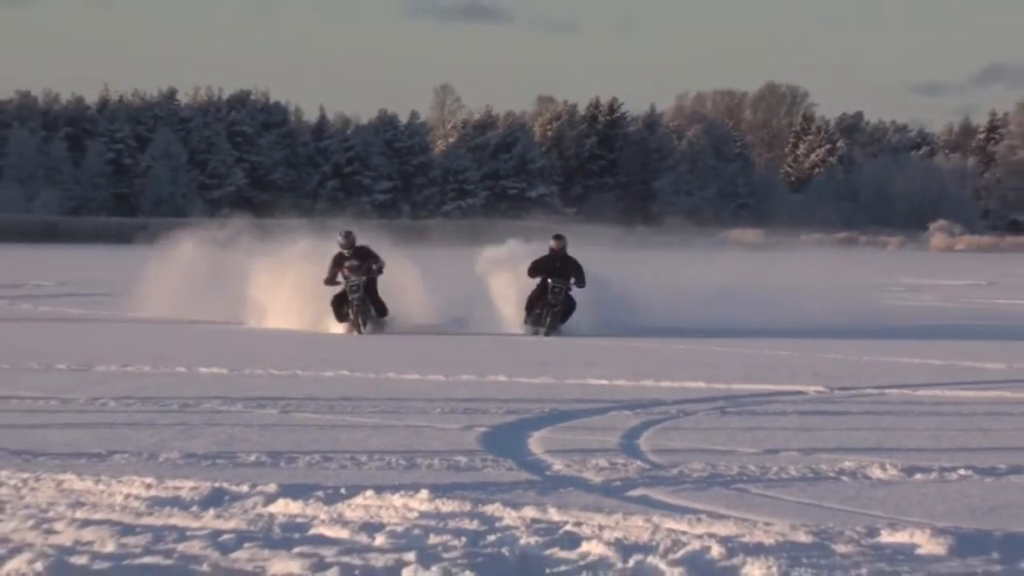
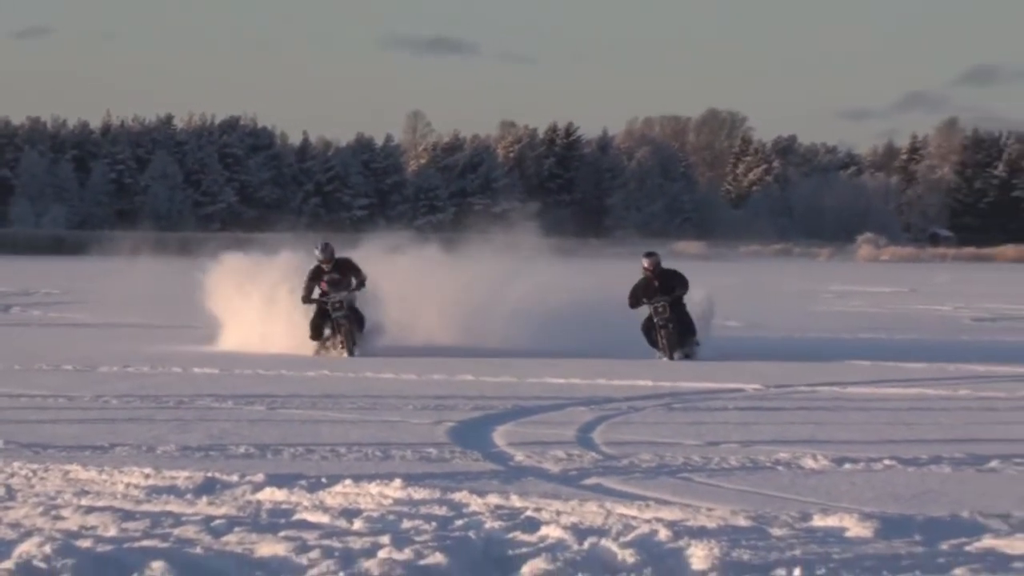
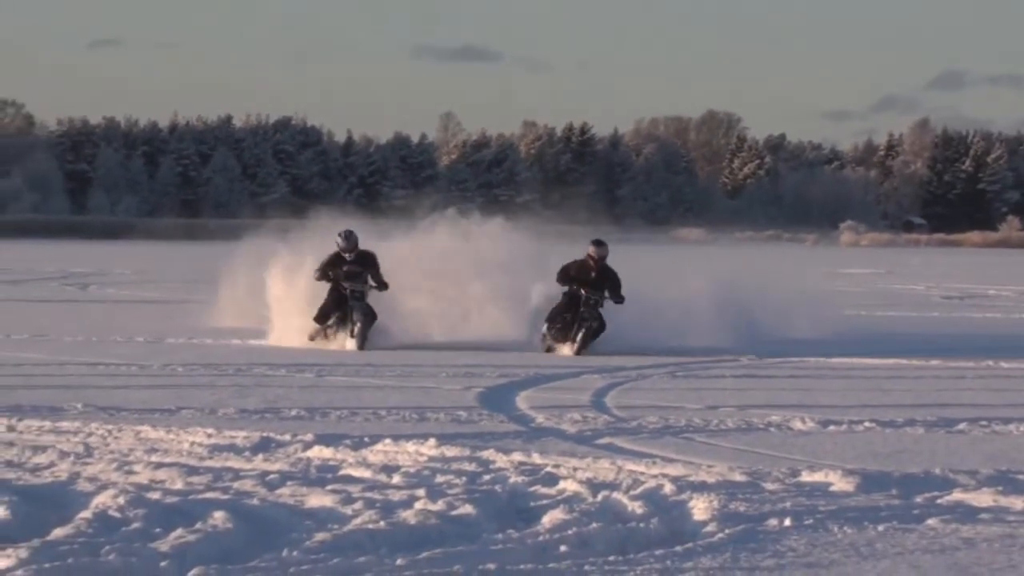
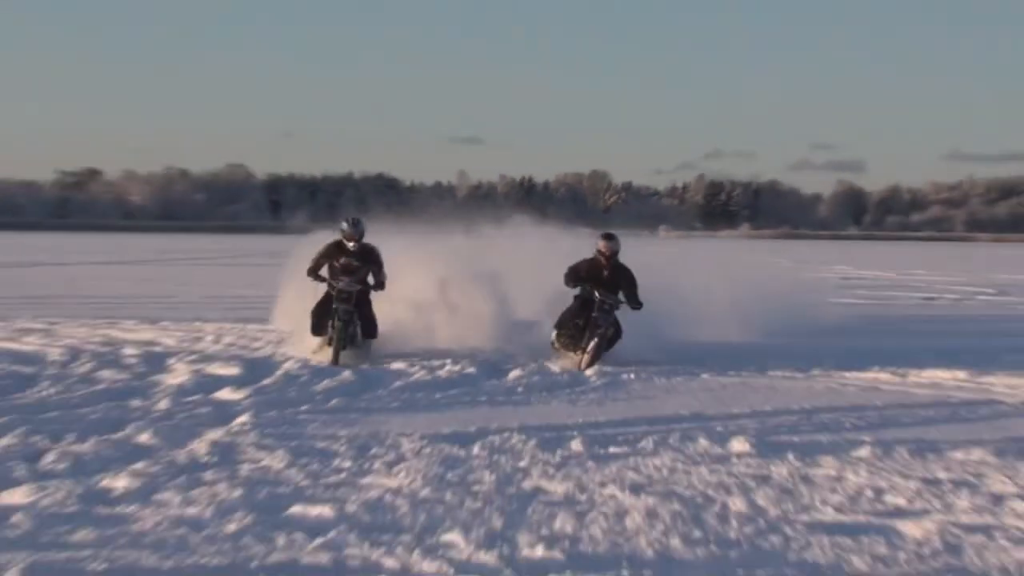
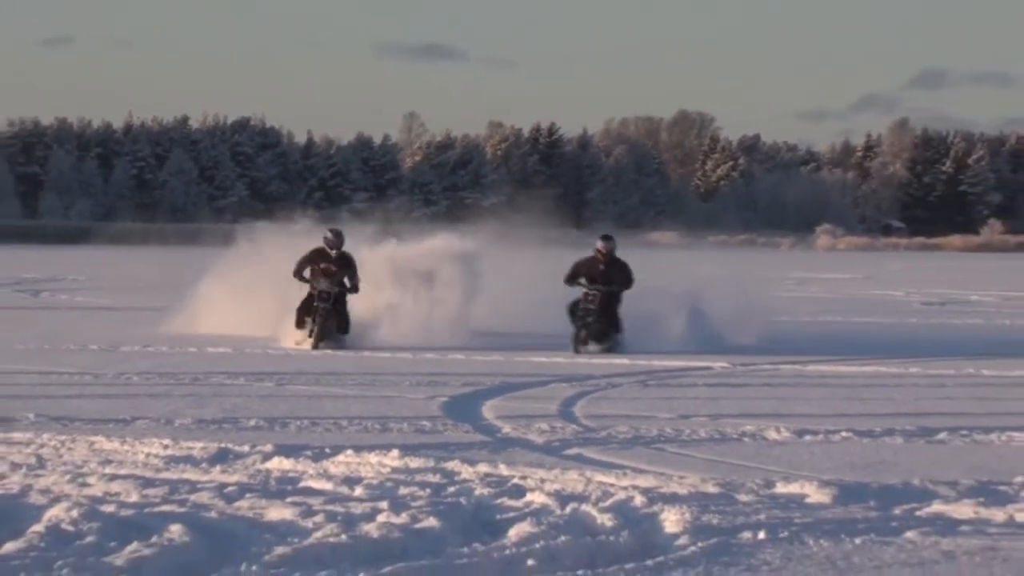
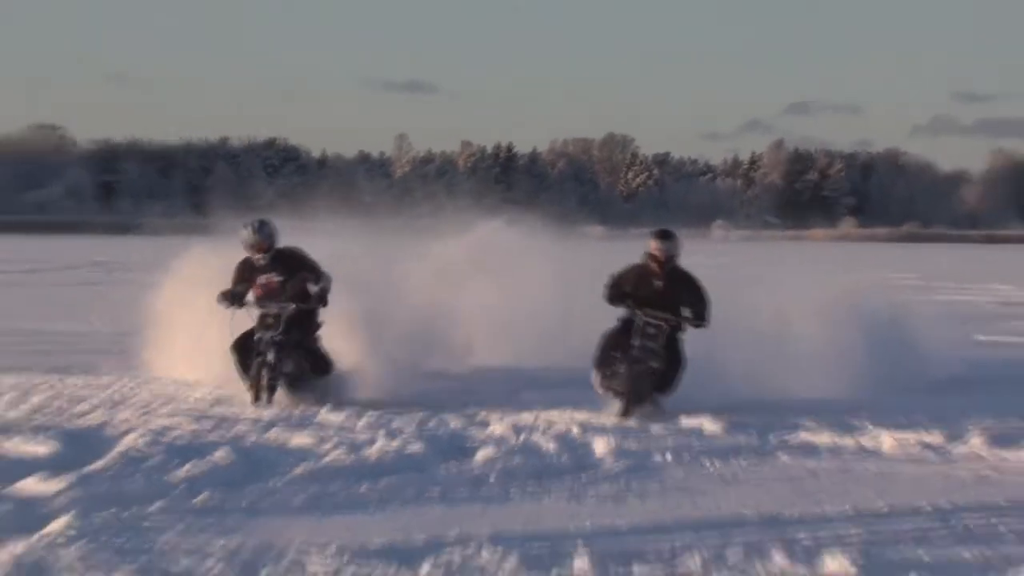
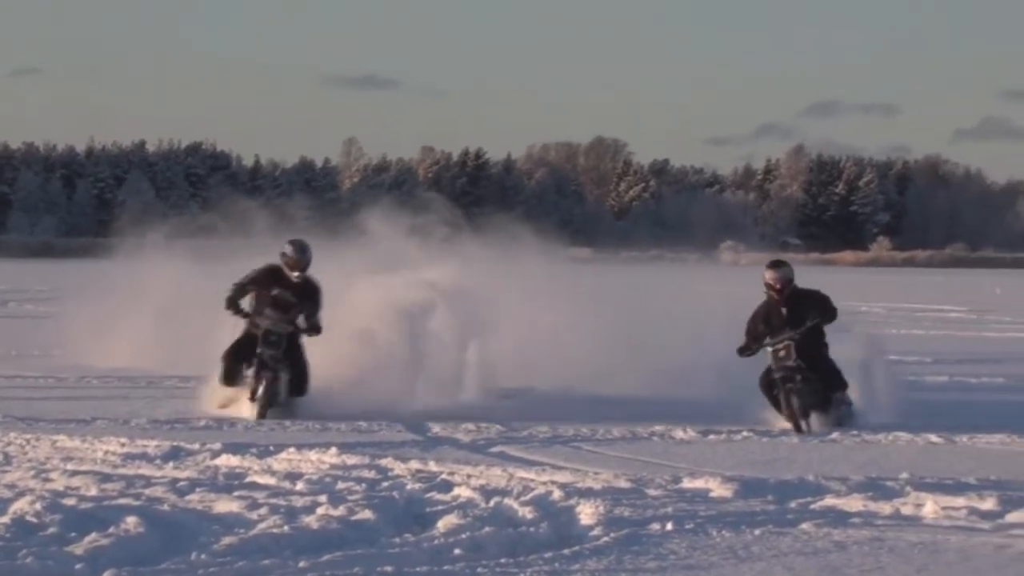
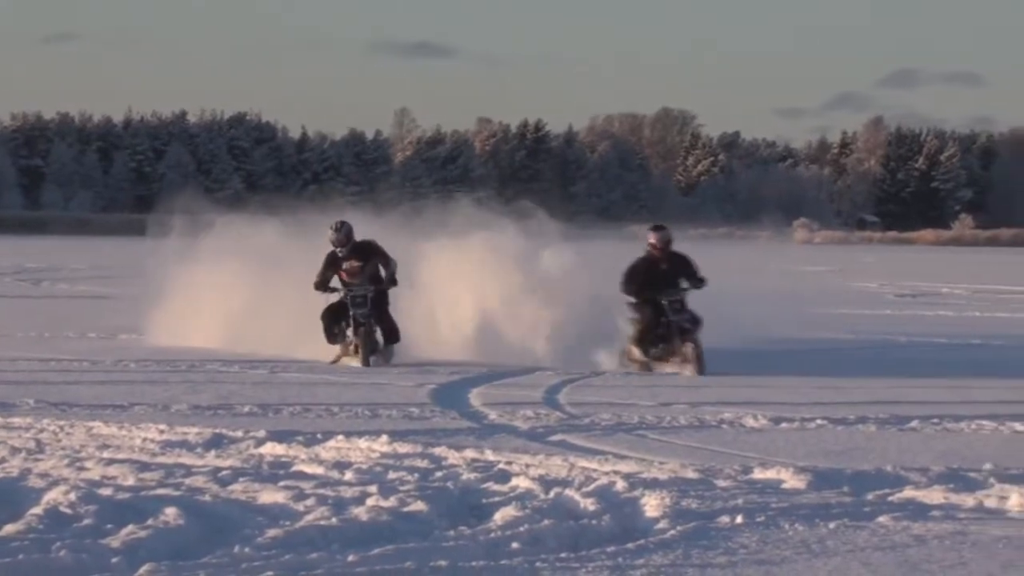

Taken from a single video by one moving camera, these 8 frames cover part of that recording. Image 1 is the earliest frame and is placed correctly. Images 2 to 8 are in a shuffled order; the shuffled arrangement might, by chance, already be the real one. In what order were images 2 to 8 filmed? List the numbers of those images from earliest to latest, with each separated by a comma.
2, 5, 3, 8, 7, 6, 4
